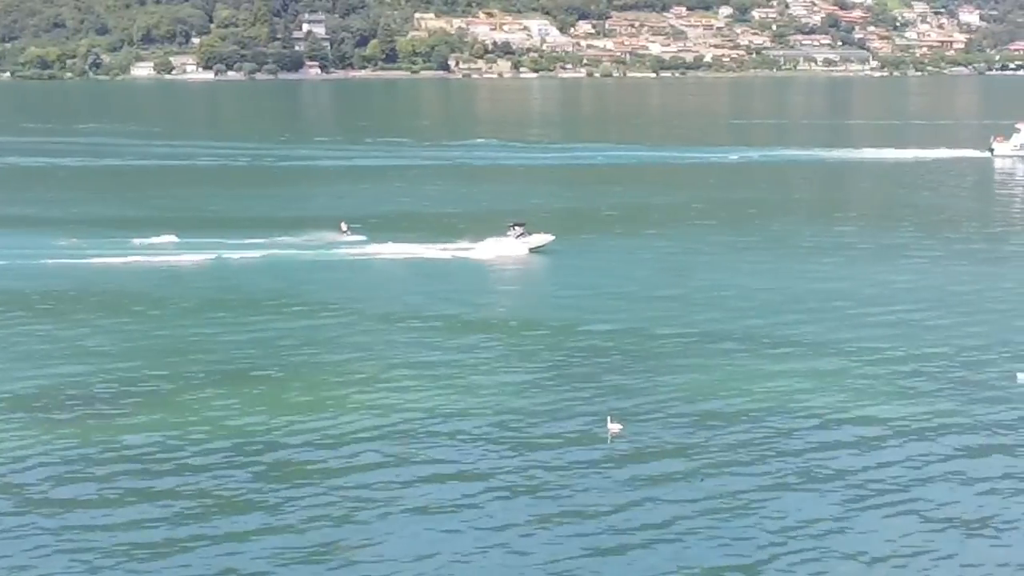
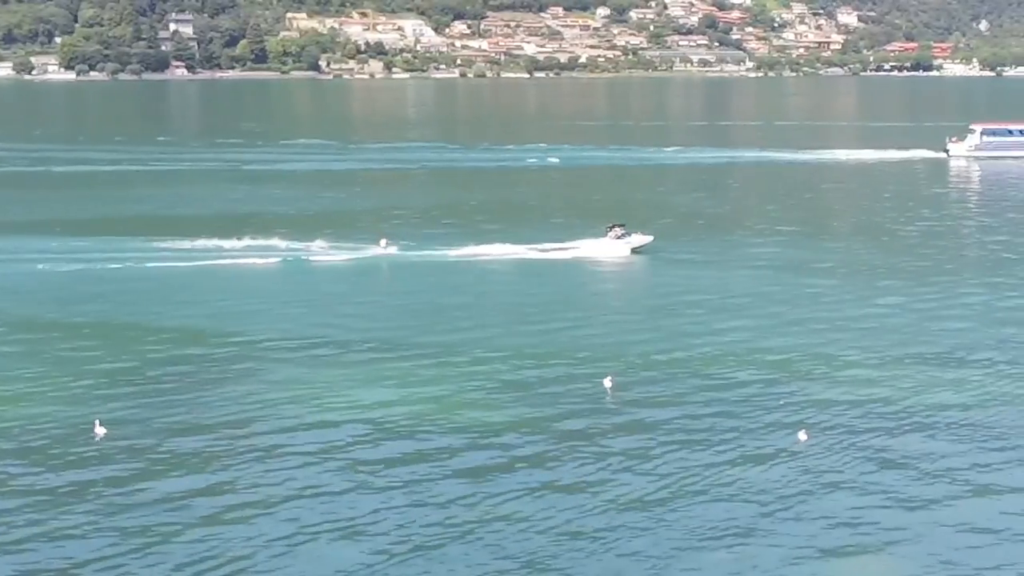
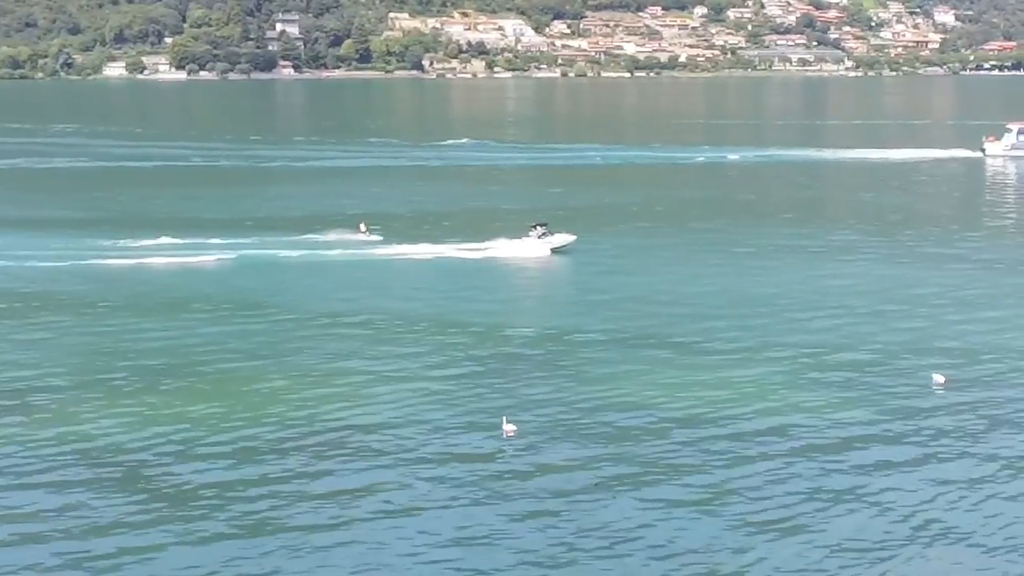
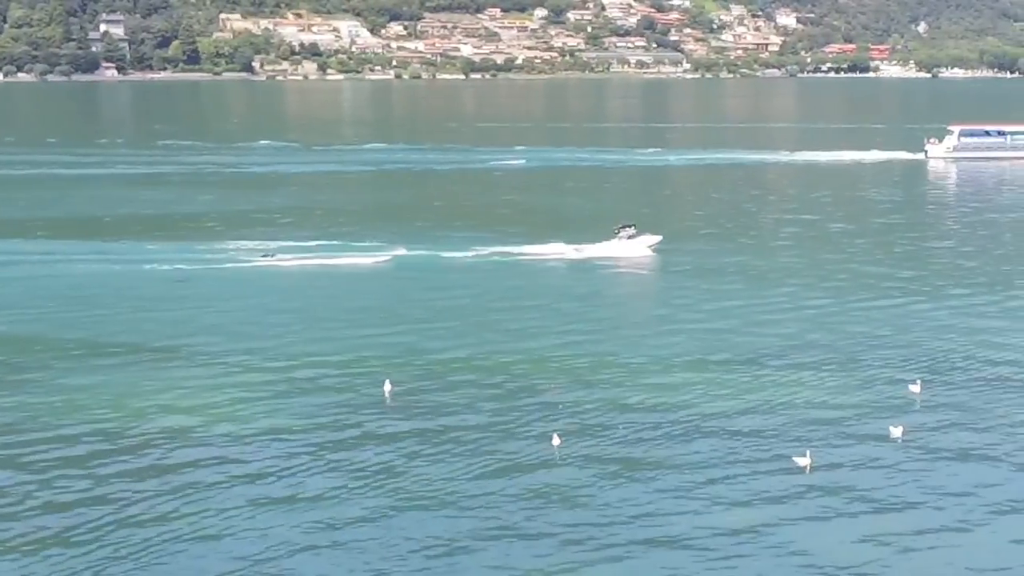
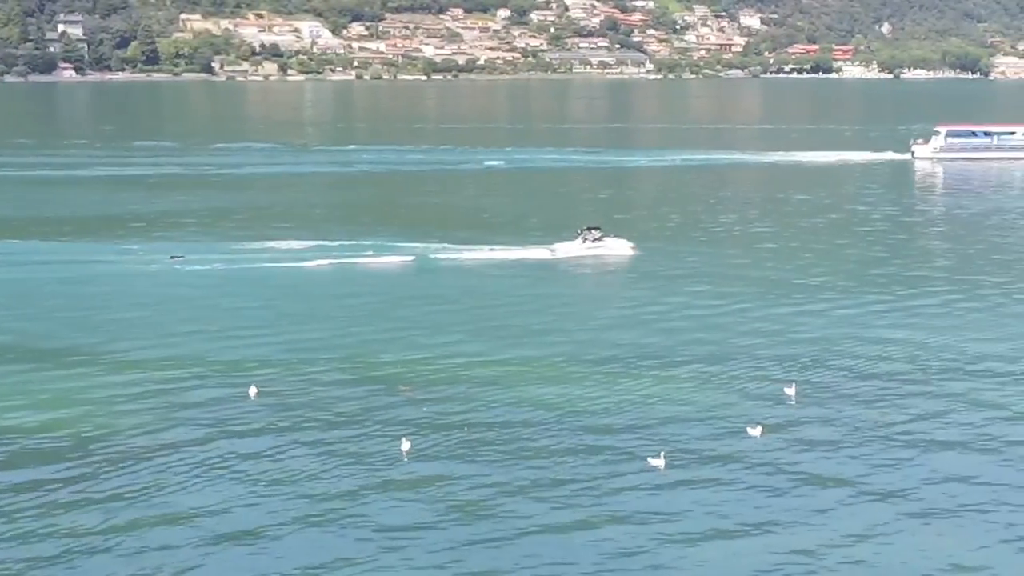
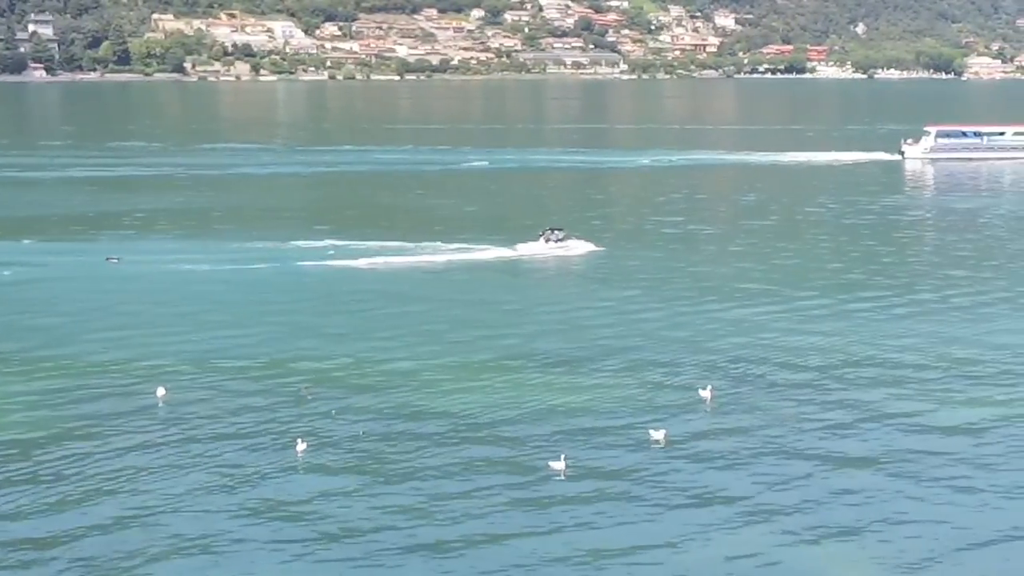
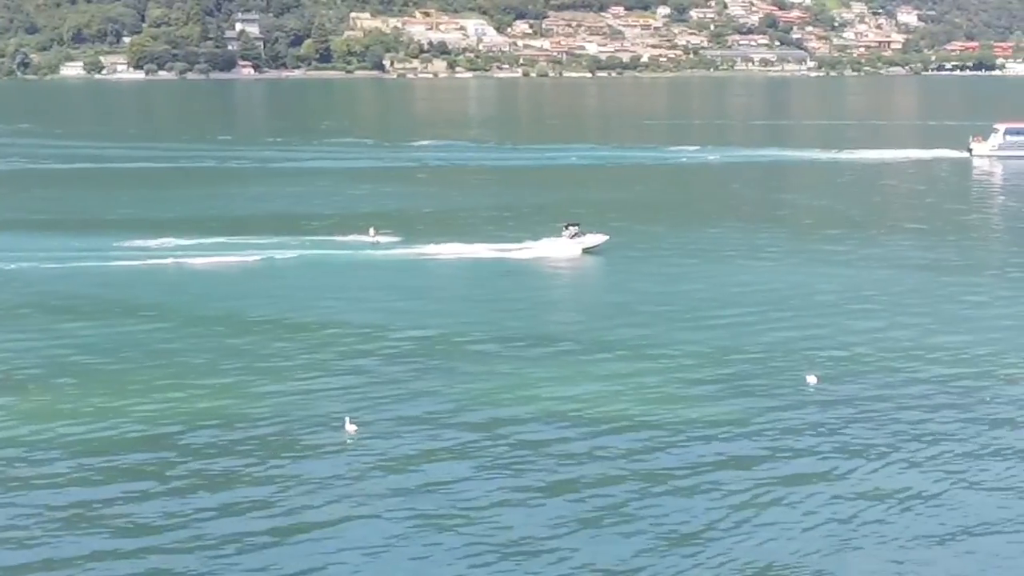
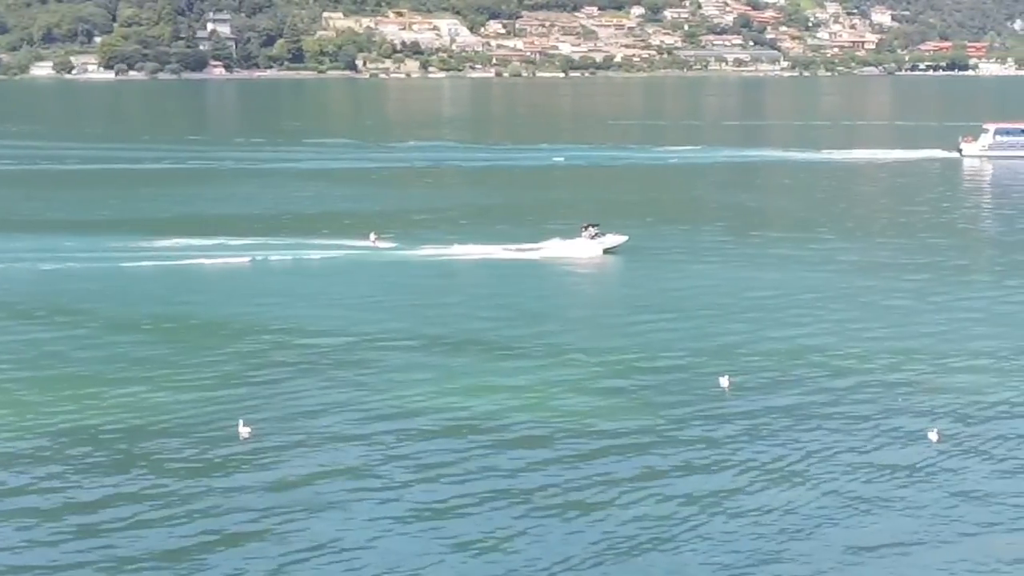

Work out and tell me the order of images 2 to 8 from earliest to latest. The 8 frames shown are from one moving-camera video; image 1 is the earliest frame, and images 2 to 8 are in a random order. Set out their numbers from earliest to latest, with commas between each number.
3, 7, 8, 2, 4, 5, 6
